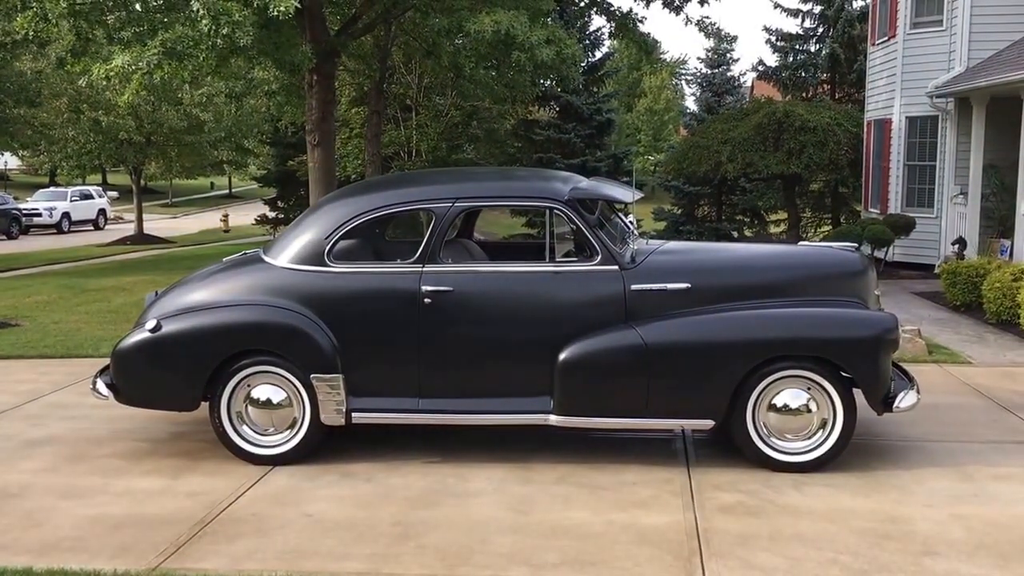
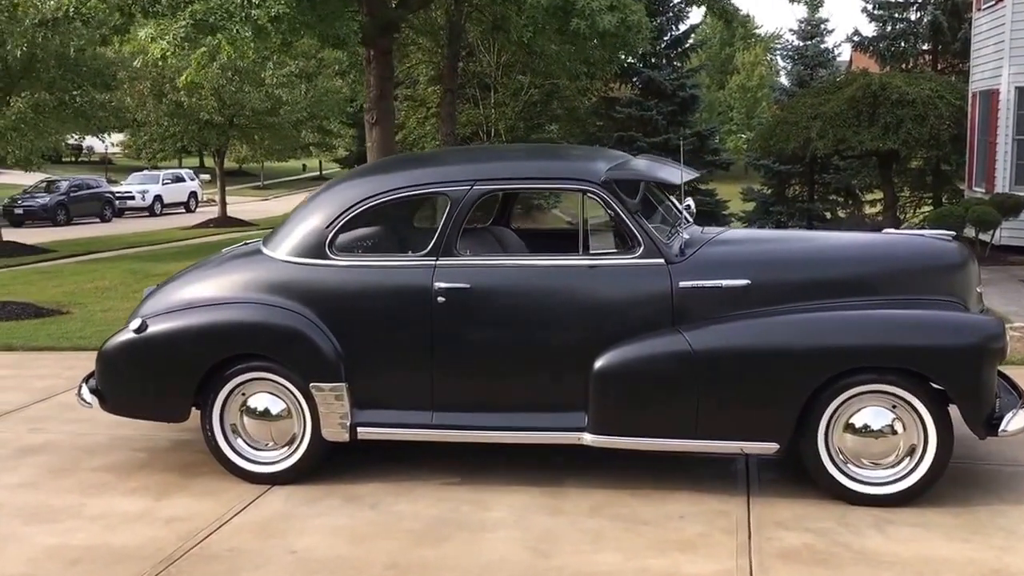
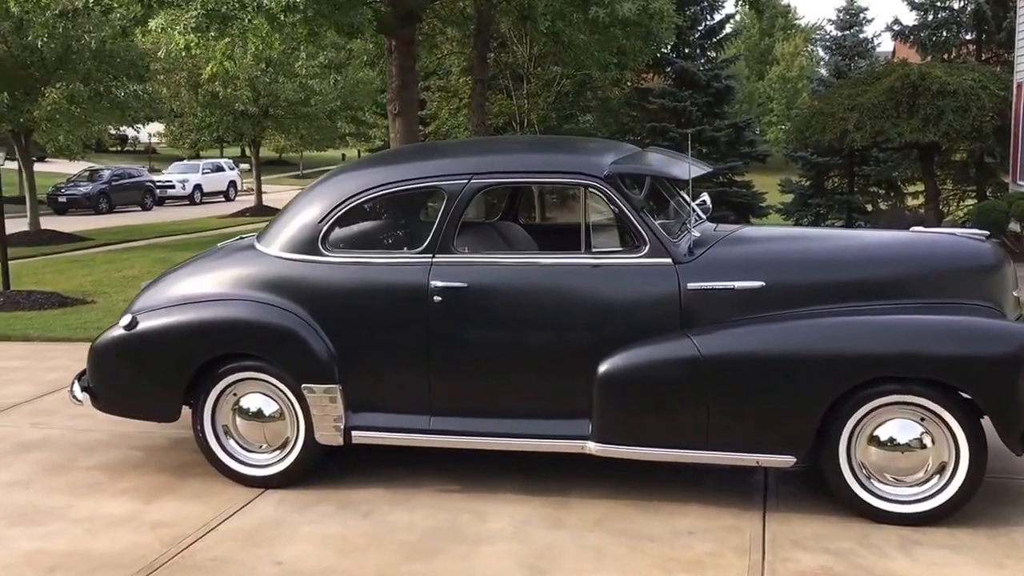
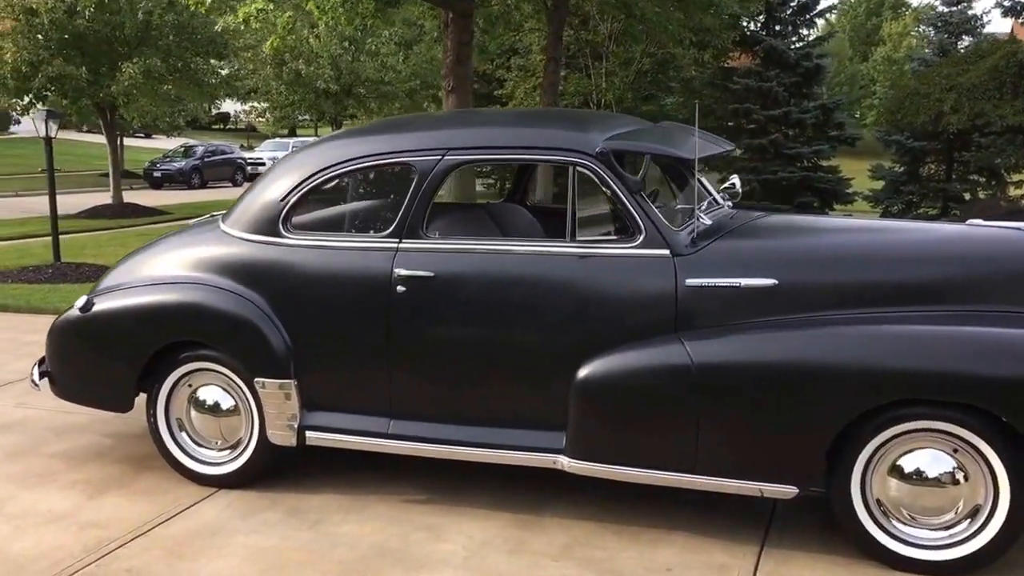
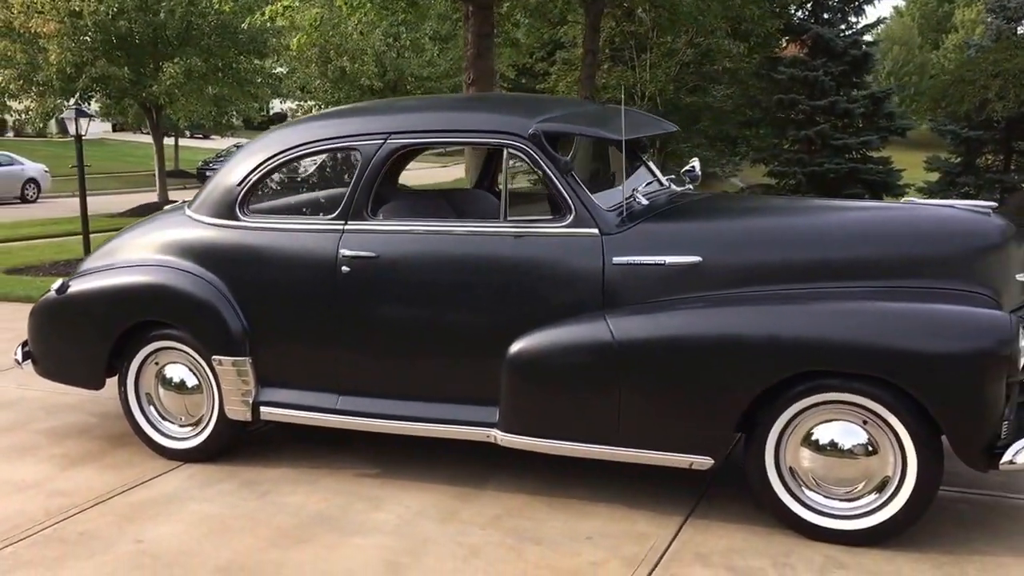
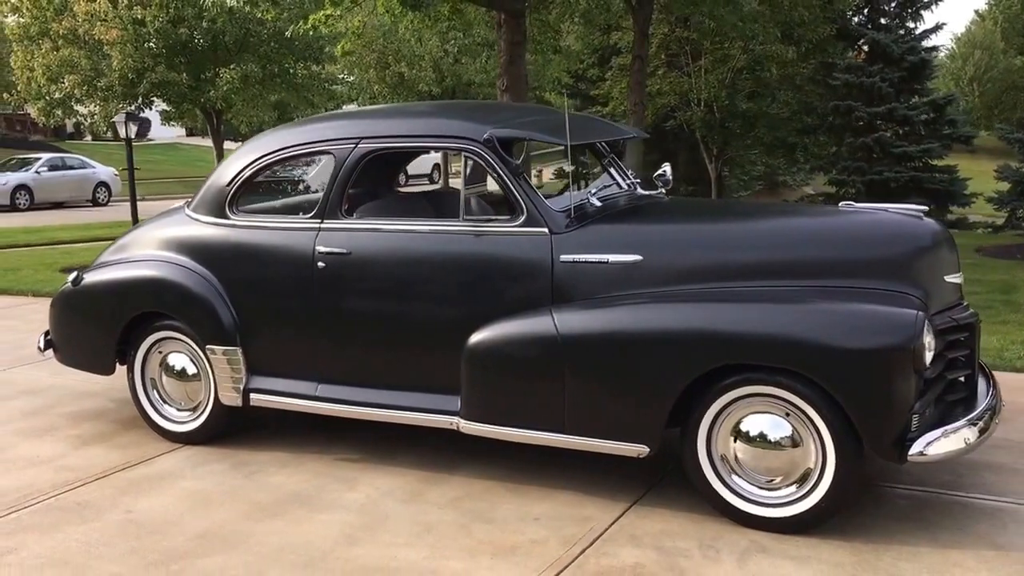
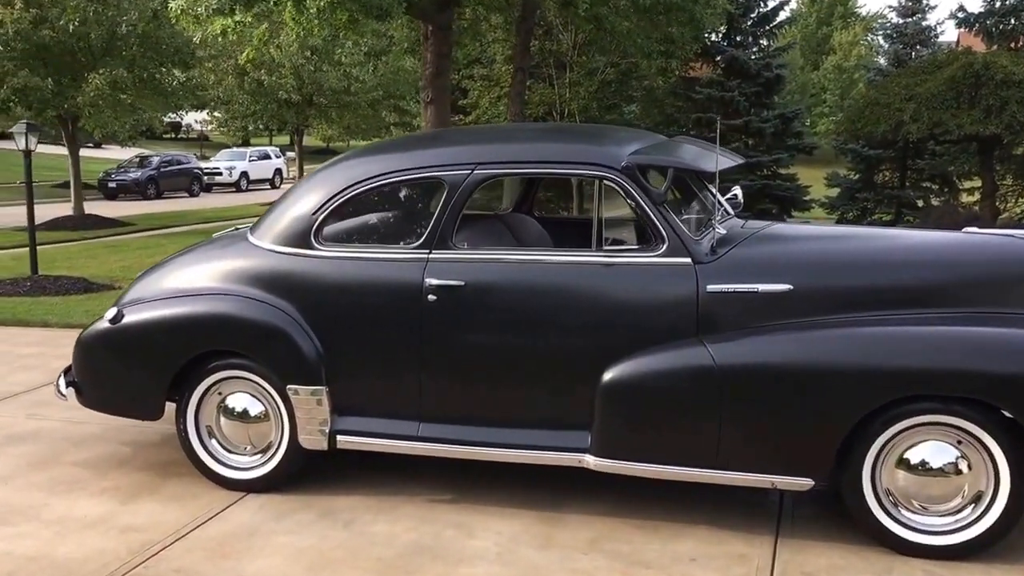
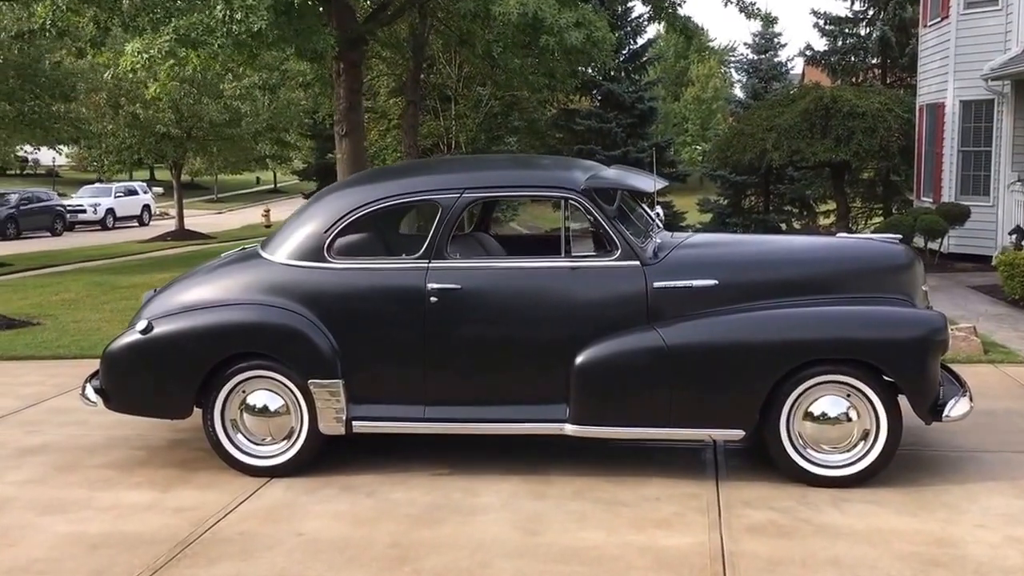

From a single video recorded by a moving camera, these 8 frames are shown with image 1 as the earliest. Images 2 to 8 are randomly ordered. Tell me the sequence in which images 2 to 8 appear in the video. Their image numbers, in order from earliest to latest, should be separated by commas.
8, 2, 3, 7, 4, 5, 6
